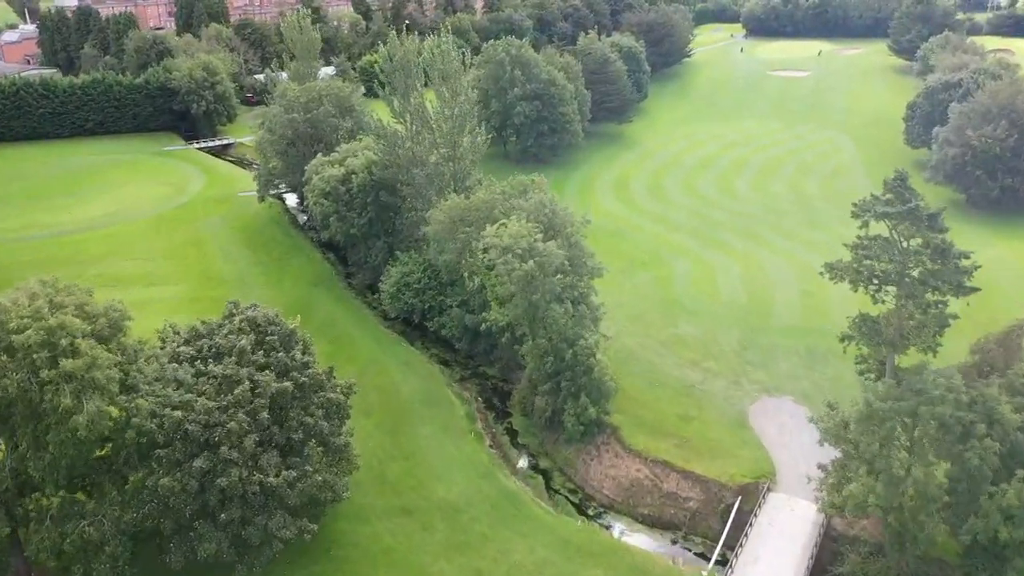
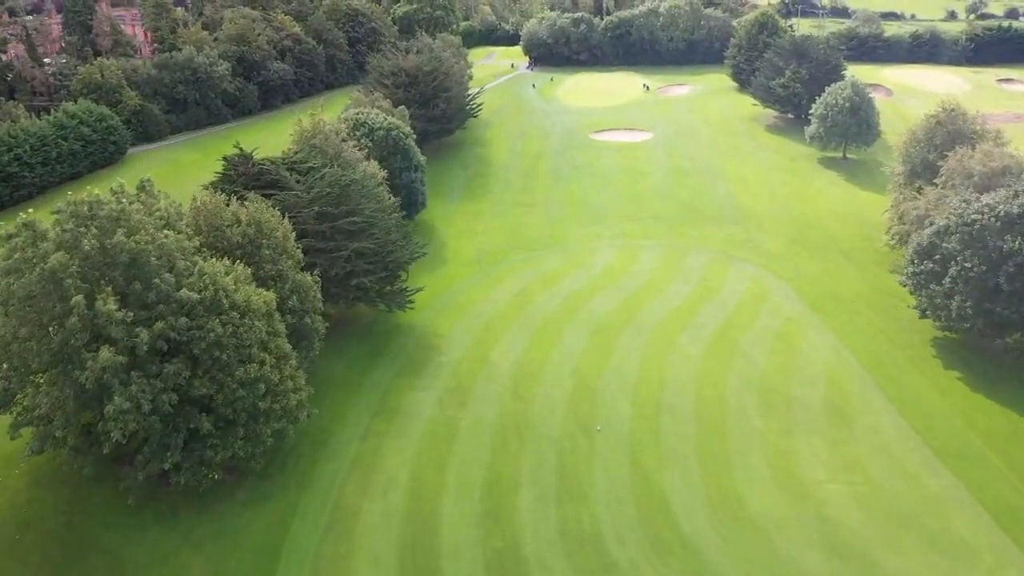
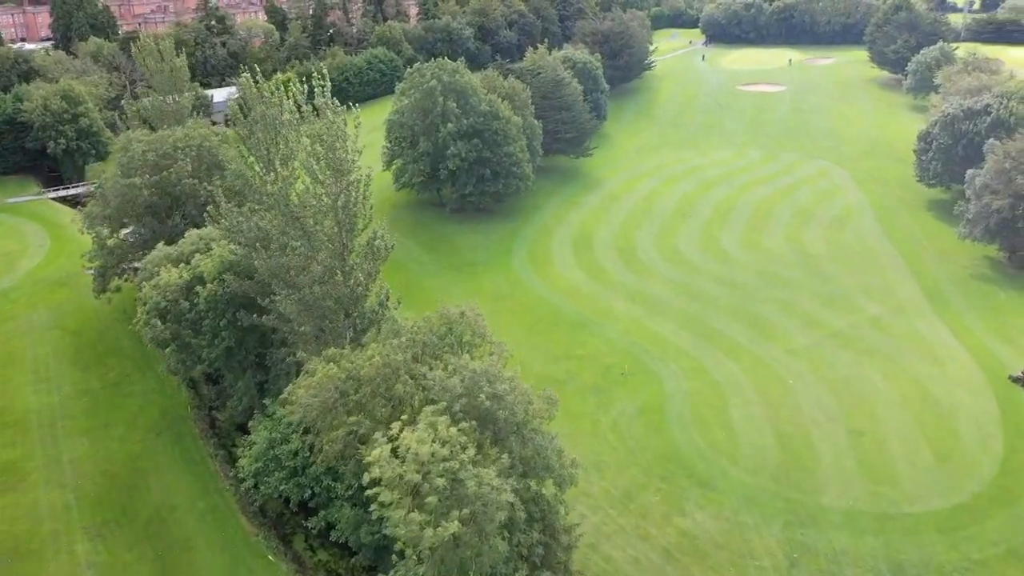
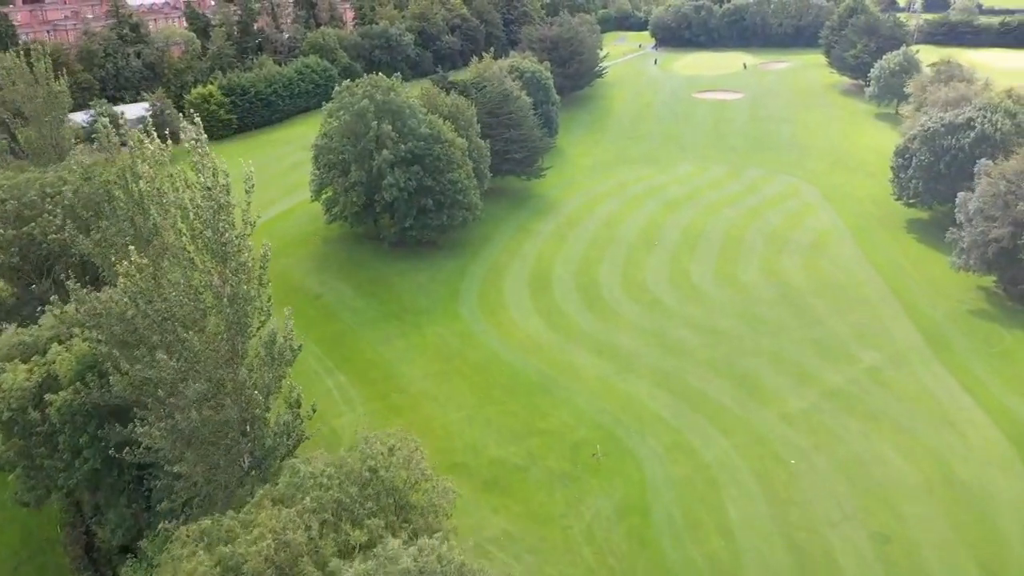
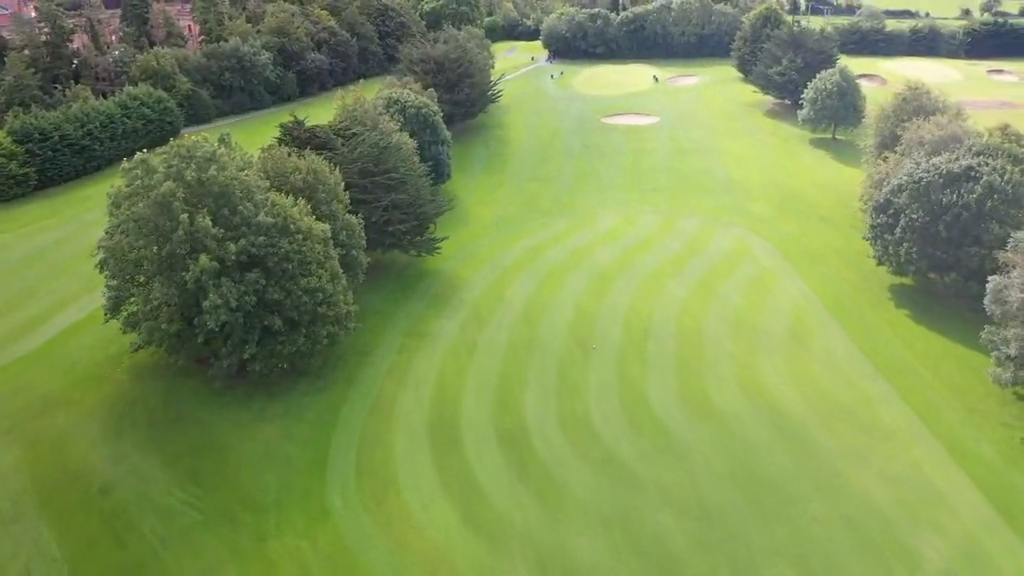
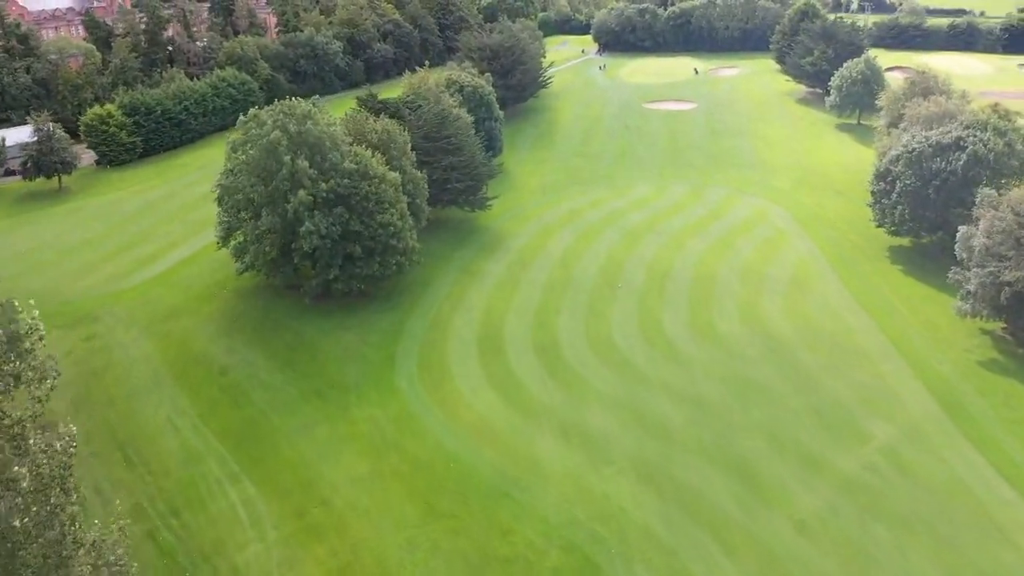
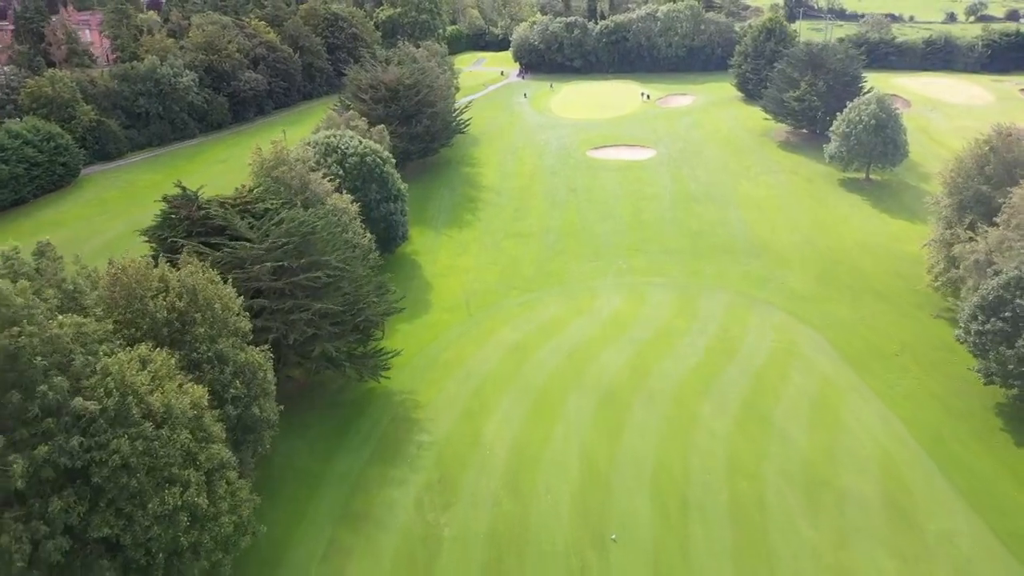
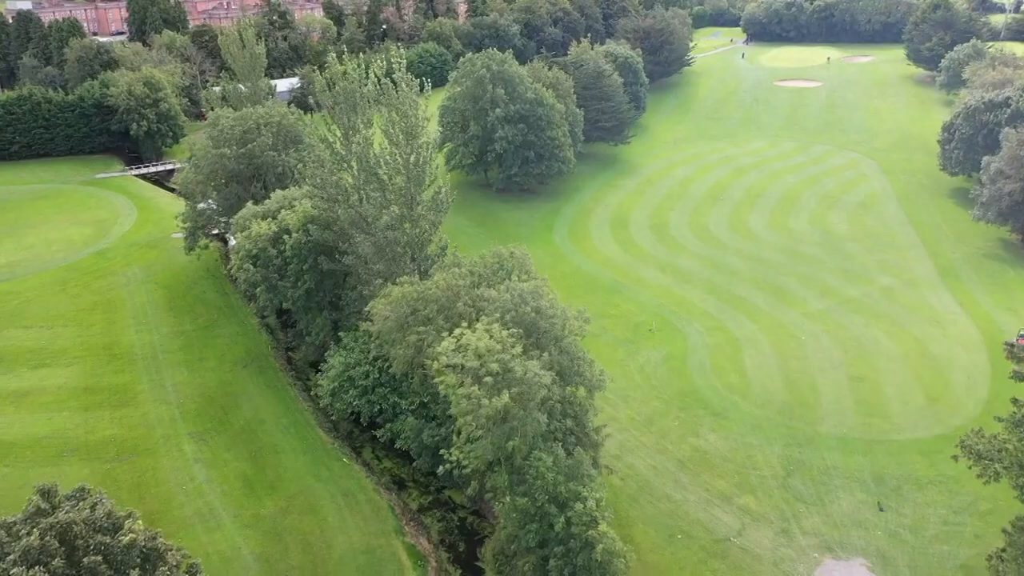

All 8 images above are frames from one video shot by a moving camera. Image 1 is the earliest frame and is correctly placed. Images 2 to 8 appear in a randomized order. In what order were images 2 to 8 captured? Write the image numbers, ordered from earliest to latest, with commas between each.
8, 3, 4, 6, 5, 2, 7
